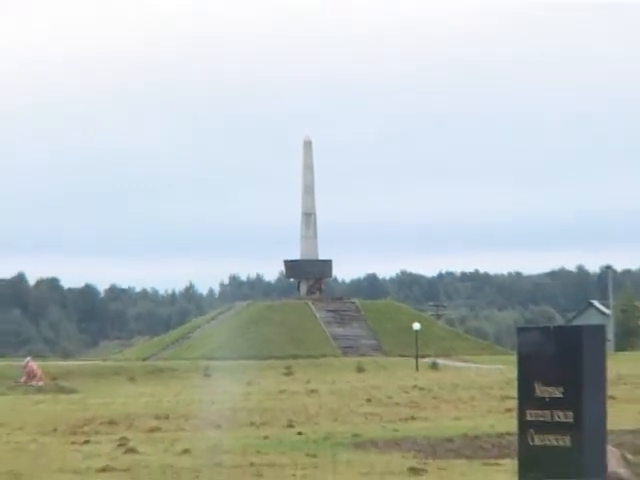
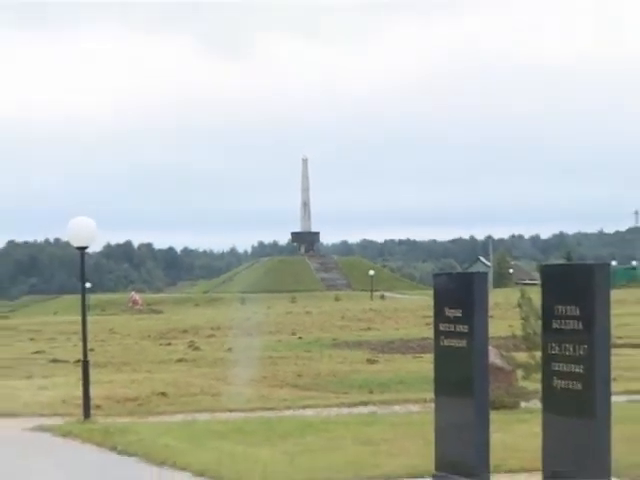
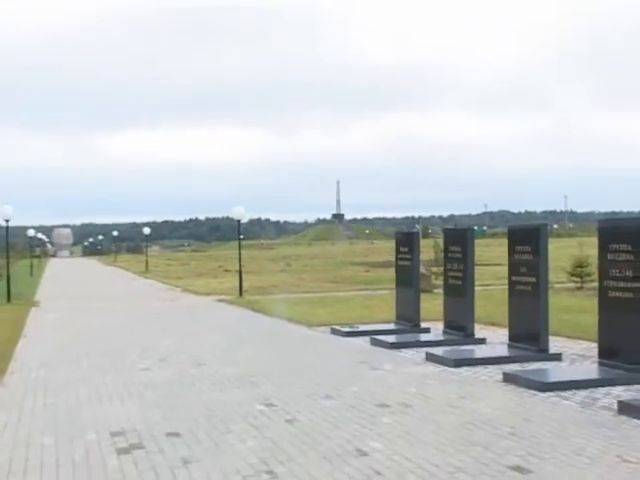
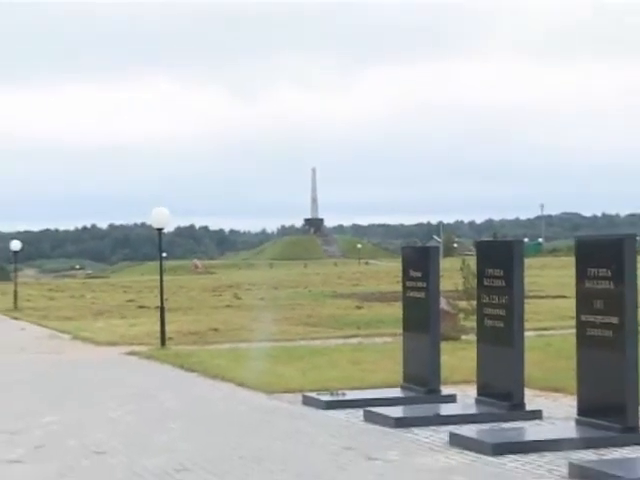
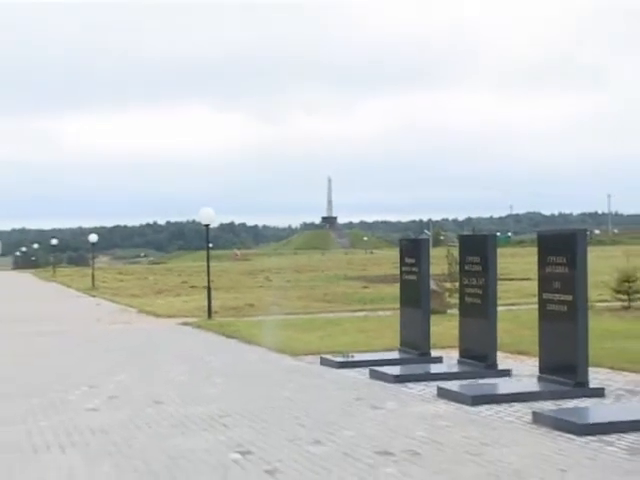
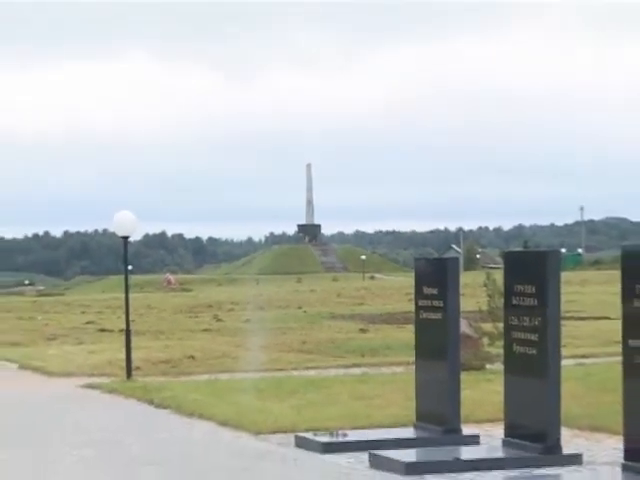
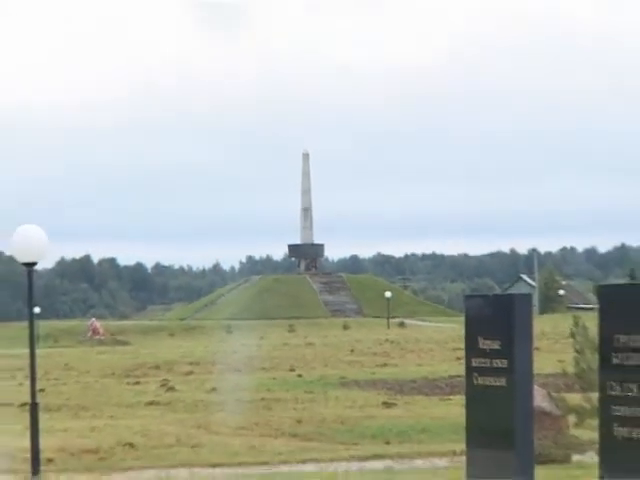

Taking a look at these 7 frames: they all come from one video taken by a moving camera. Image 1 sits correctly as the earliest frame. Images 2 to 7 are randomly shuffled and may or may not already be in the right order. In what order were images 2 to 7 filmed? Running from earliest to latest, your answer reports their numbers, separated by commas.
7, 2, 6, 4, 5, 3
